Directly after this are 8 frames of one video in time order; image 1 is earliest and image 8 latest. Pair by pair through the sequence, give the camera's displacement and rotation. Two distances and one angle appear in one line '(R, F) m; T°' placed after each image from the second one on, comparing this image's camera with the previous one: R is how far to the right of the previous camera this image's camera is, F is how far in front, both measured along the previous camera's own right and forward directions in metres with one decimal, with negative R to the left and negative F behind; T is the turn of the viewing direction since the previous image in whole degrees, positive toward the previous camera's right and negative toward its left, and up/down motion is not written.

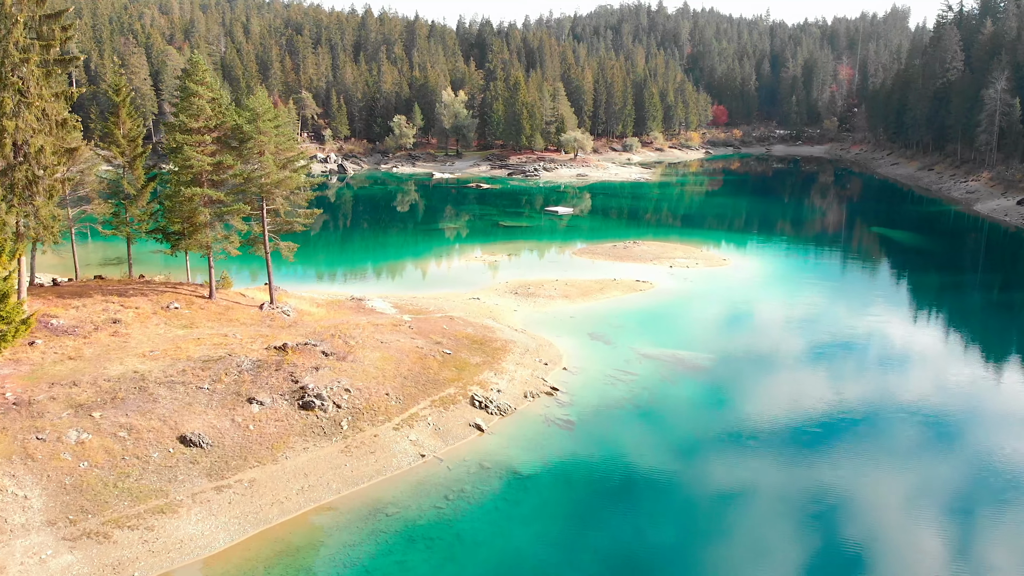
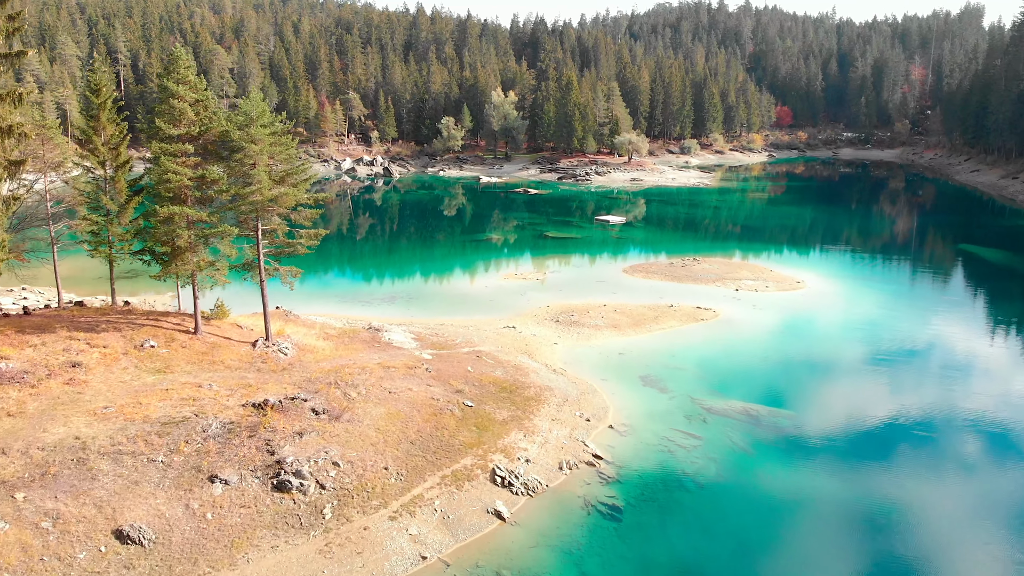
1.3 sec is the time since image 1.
(+0.5, +5.5) m; -4°
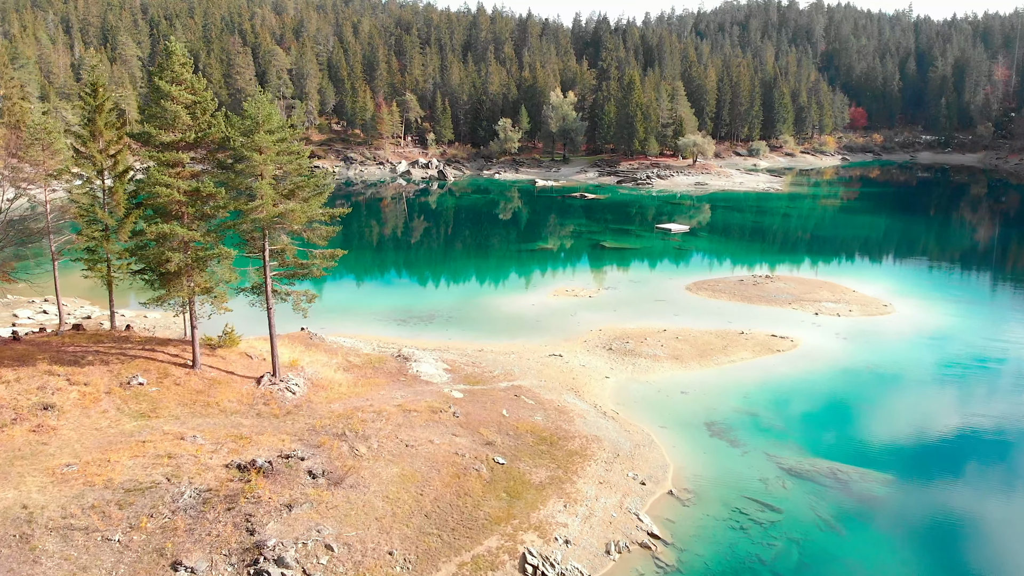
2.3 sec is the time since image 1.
(+0.5, +4.2) m; -4°
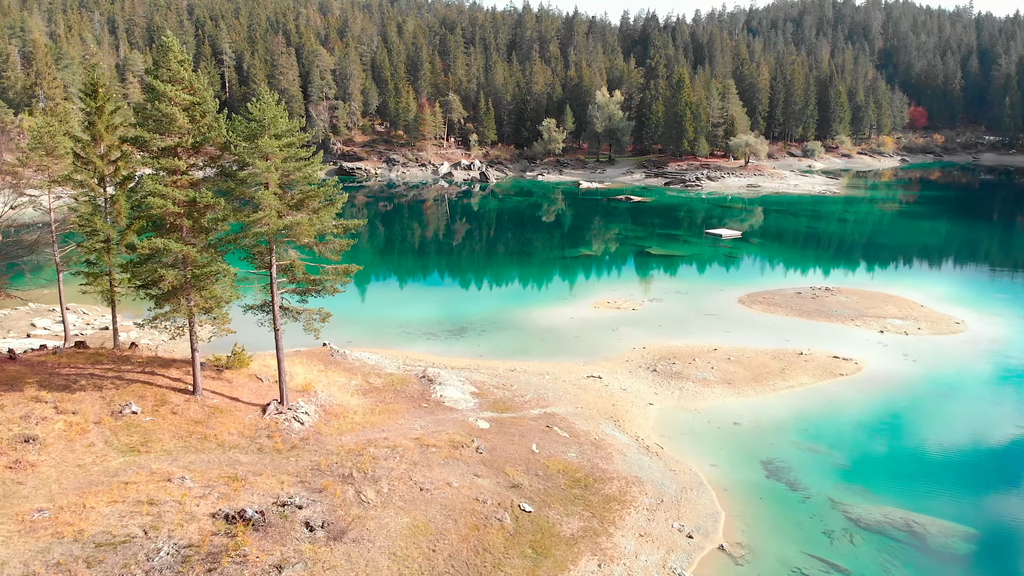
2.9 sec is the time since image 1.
(+0.4, +2.6) m; -3°
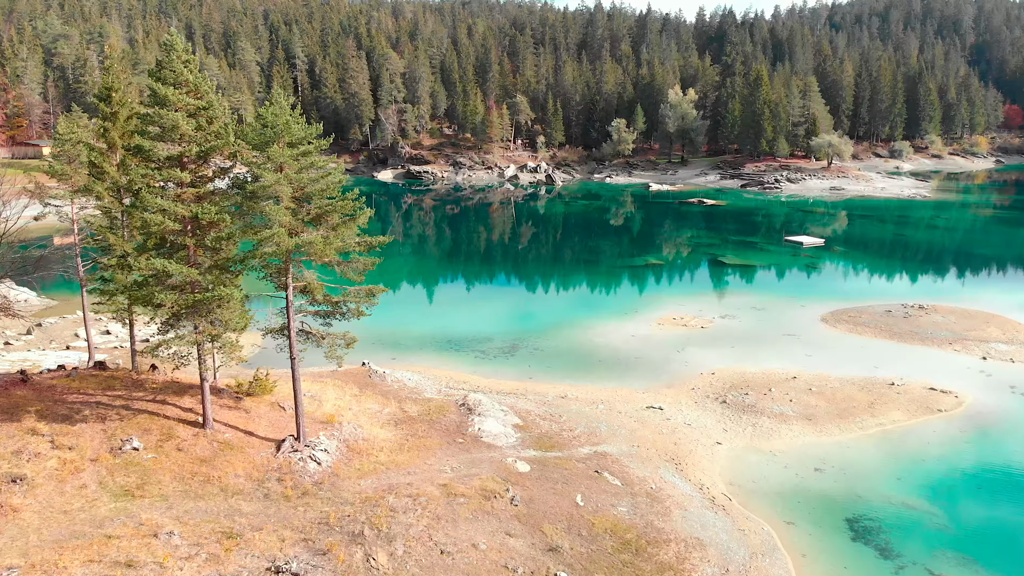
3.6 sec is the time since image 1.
(+0.7, +2.8) m; -5°
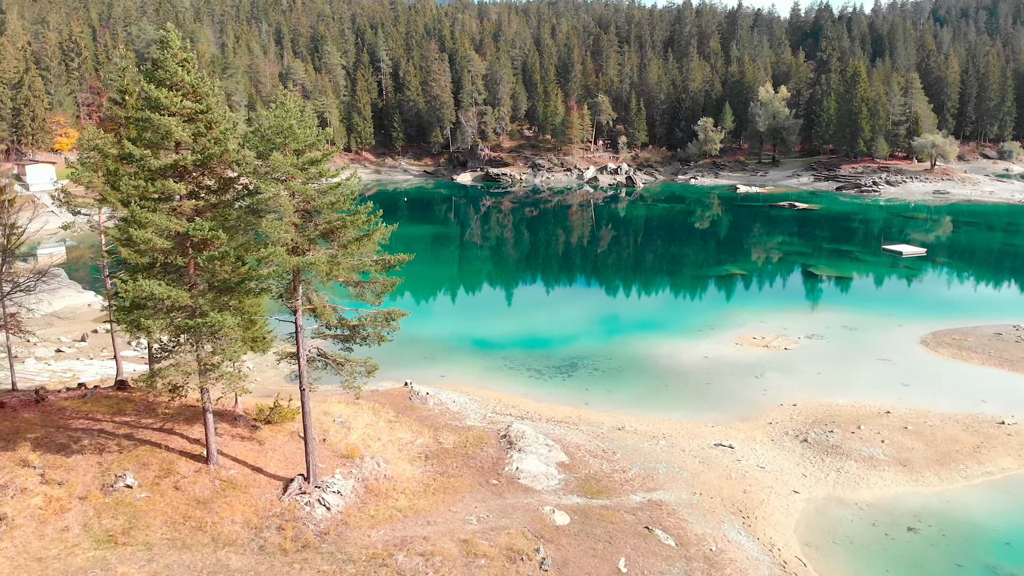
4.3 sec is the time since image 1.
(+1.1, +2.7) m; -6°
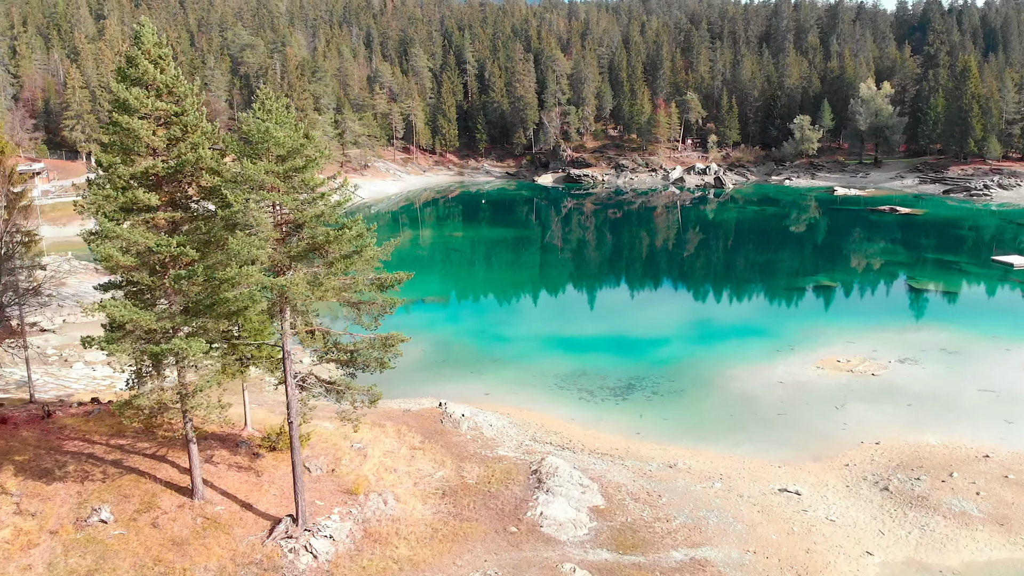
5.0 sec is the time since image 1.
(+1.5, +2.4) m; -6°
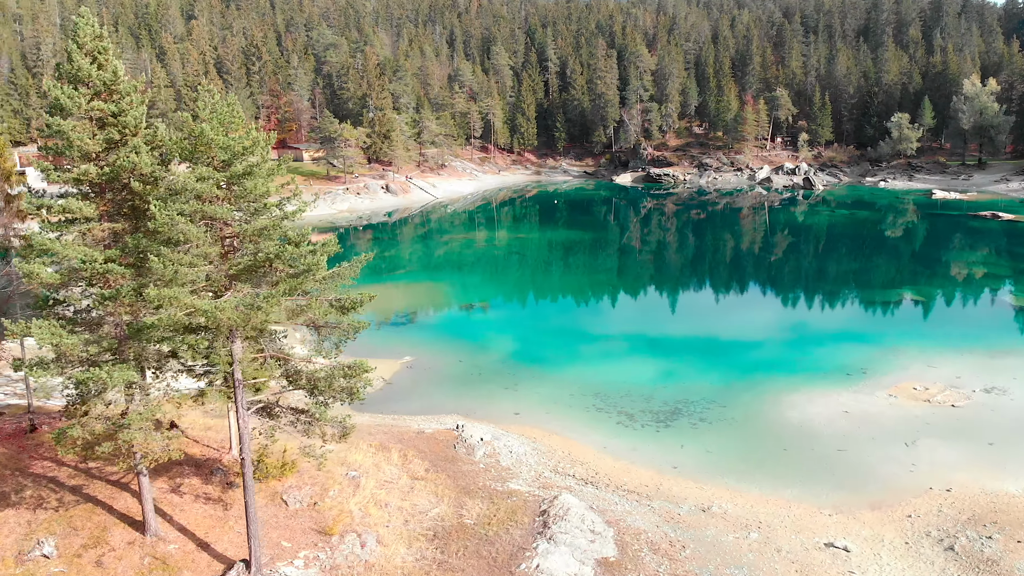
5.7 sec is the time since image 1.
(+1.9, +2.3) m; -6°
